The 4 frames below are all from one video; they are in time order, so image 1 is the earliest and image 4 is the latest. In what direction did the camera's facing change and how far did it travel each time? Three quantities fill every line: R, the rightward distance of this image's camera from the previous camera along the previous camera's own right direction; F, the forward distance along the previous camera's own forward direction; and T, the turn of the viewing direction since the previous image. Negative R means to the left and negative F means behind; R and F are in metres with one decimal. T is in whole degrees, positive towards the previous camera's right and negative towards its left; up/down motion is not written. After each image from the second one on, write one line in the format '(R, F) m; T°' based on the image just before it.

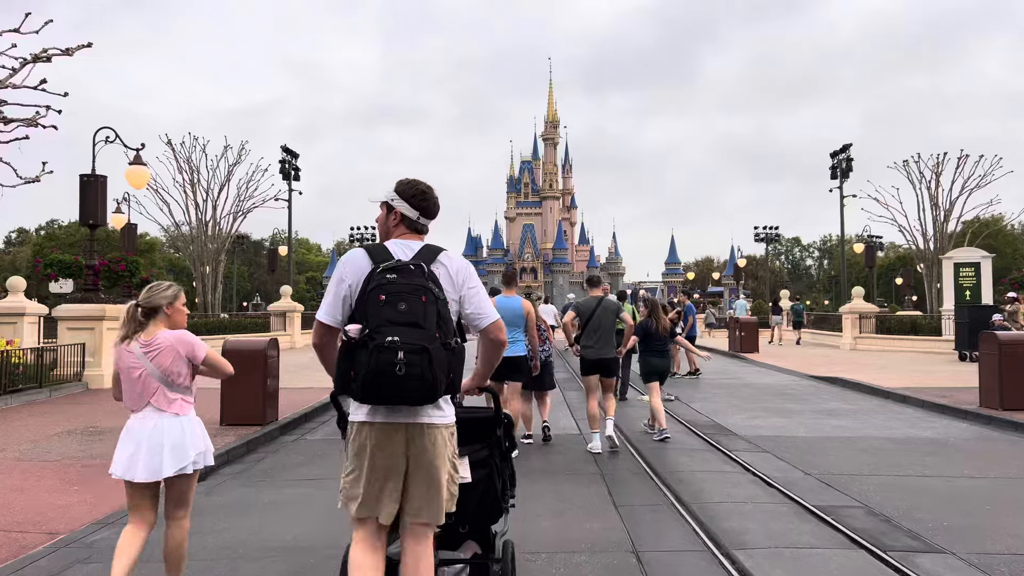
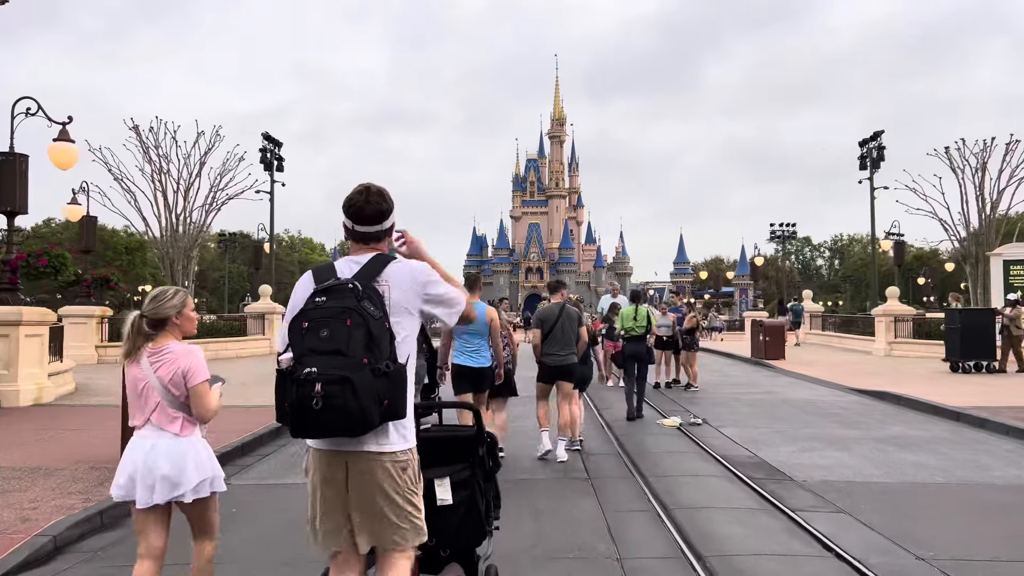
(+0.2, +1.9) m; -1°
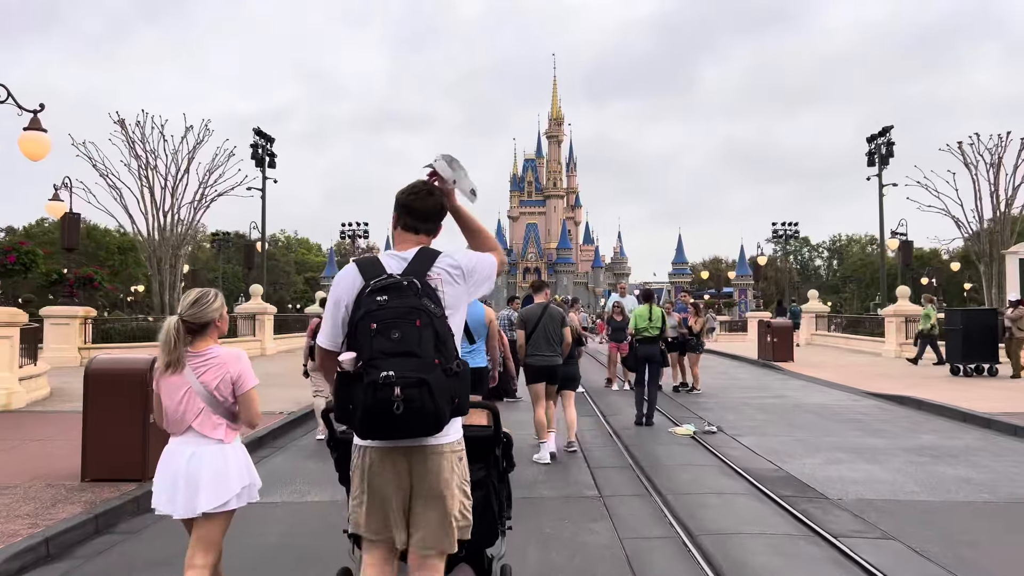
(0.0, +0.6) m; 0°
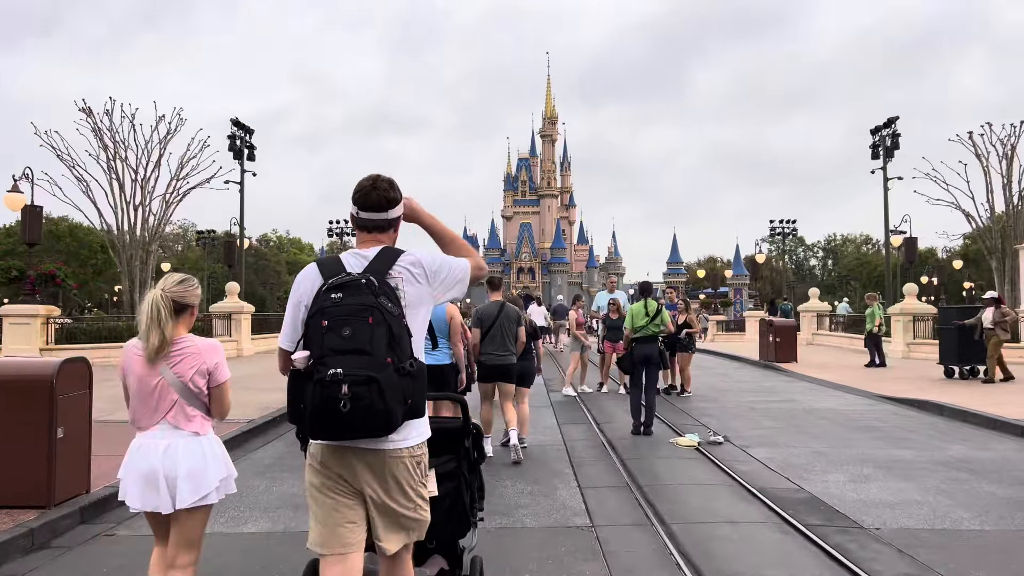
(+0.1, +0.9) m; 0°
